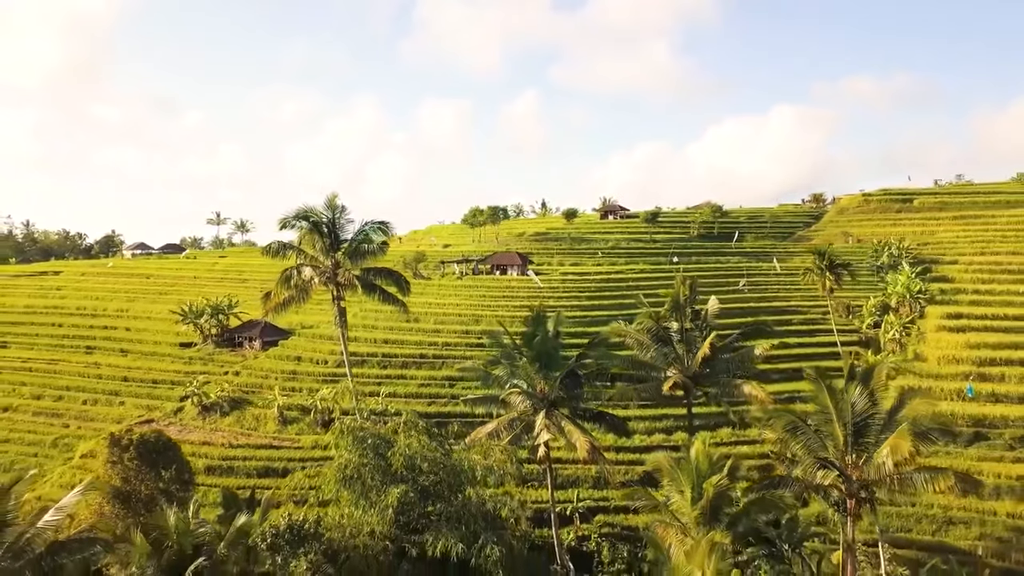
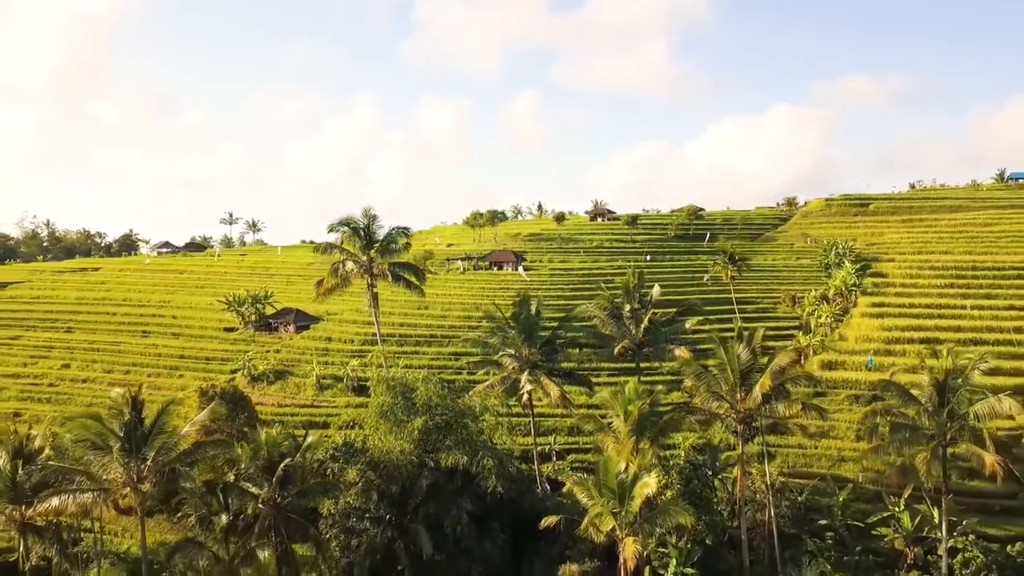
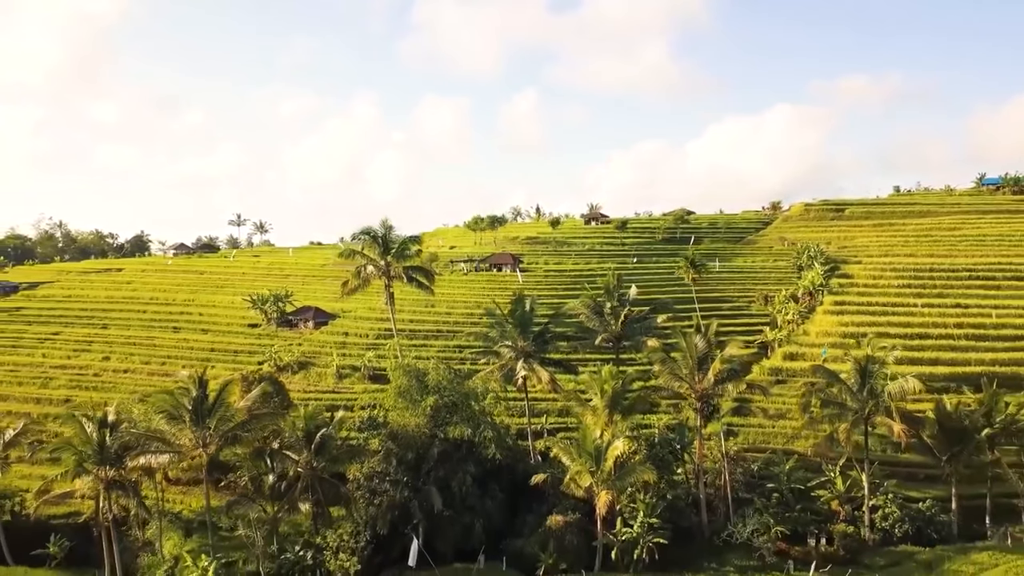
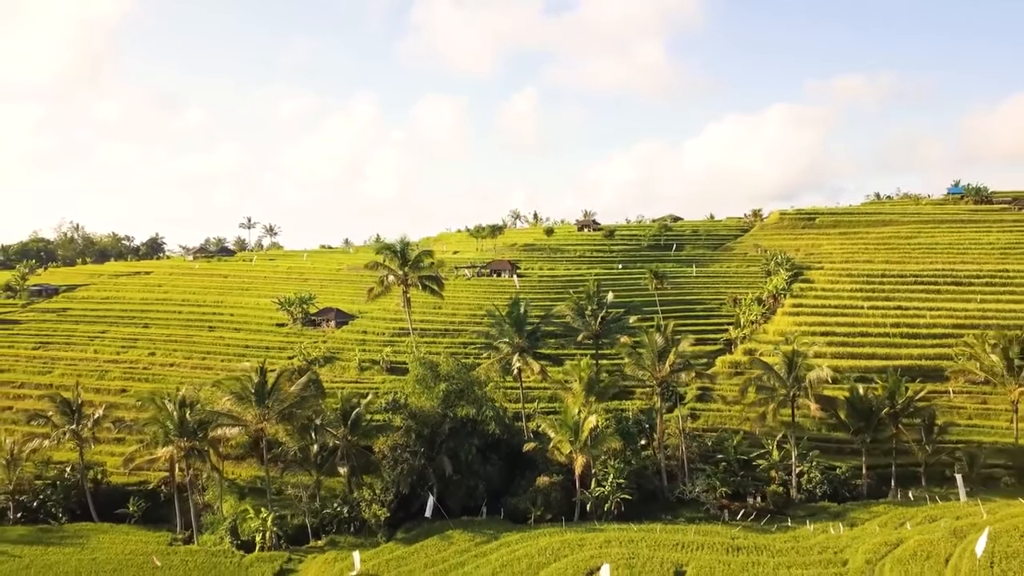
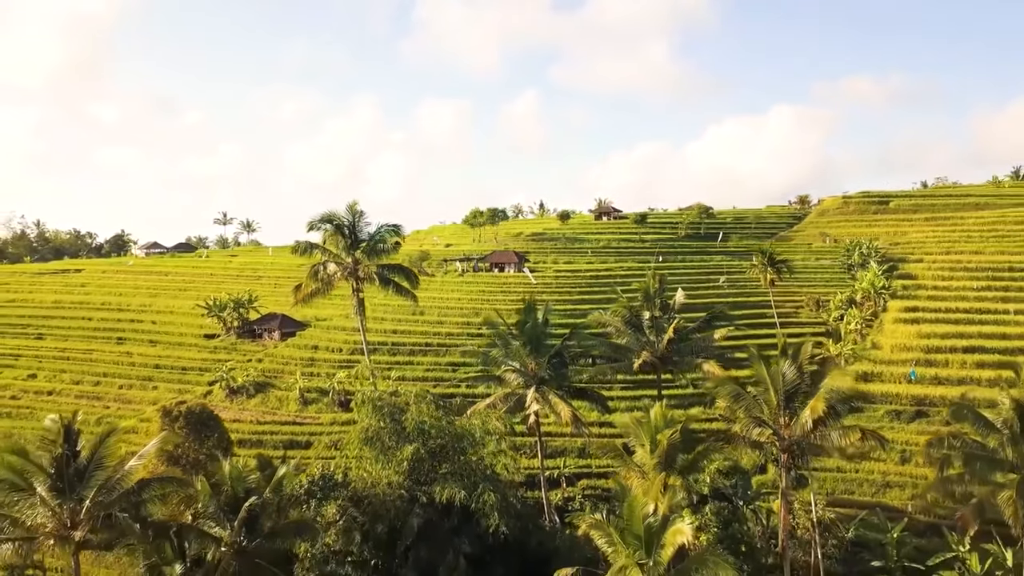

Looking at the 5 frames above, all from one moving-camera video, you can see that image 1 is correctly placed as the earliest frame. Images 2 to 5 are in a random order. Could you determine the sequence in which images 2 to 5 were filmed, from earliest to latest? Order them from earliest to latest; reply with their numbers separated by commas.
5, 2, 3, 4
